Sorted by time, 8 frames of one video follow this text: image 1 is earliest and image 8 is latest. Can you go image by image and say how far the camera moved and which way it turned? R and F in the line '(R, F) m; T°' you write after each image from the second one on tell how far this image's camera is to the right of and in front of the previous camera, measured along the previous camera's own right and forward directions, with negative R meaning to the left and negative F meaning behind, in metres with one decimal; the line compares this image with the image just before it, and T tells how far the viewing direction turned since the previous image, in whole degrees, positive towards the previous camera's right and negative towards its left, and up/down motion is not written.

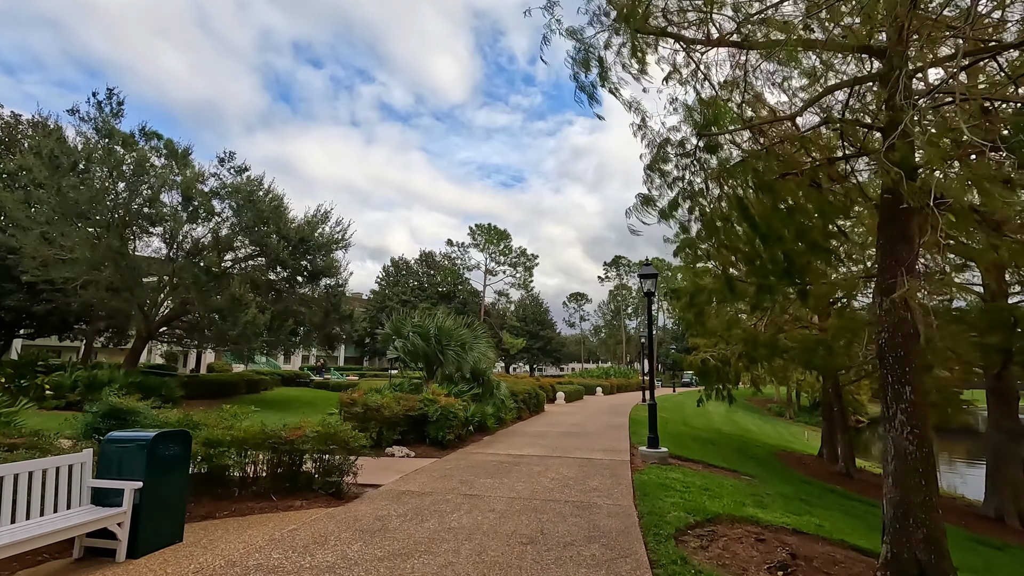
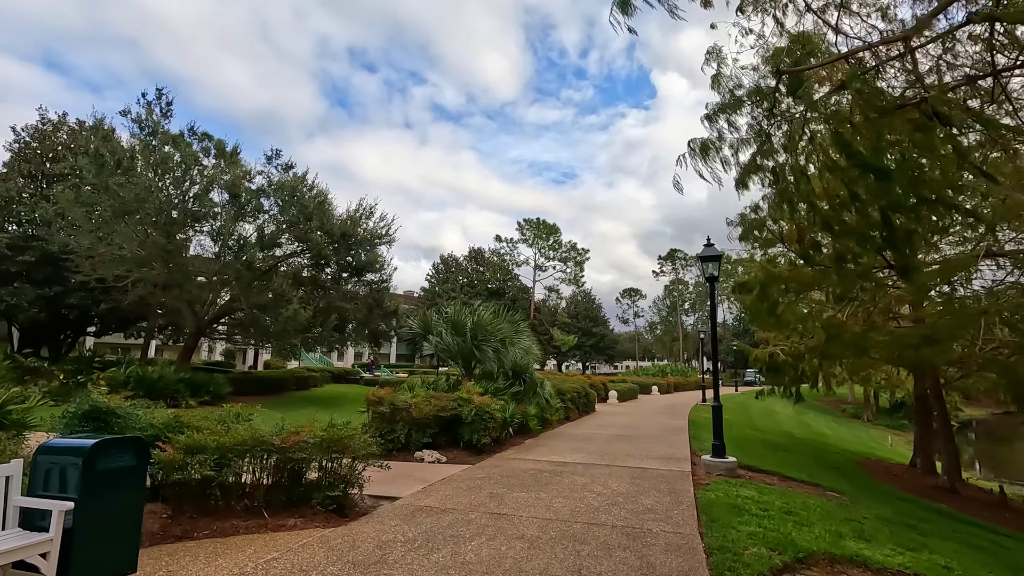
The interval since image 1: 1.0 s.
(+0.2, +1.1) m; -6°
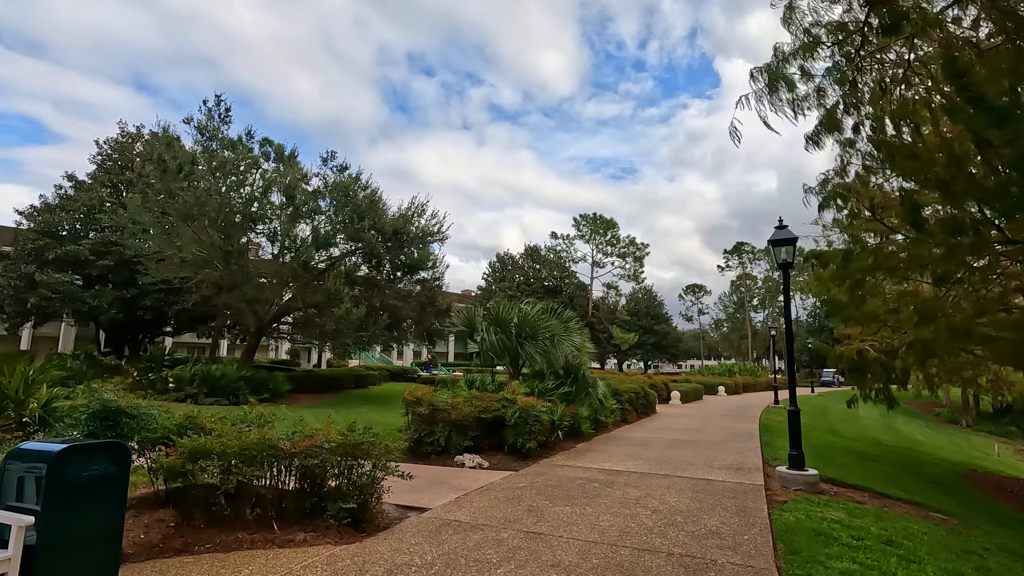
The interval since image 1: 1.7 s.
(+0.2, +0.7) m; -6°
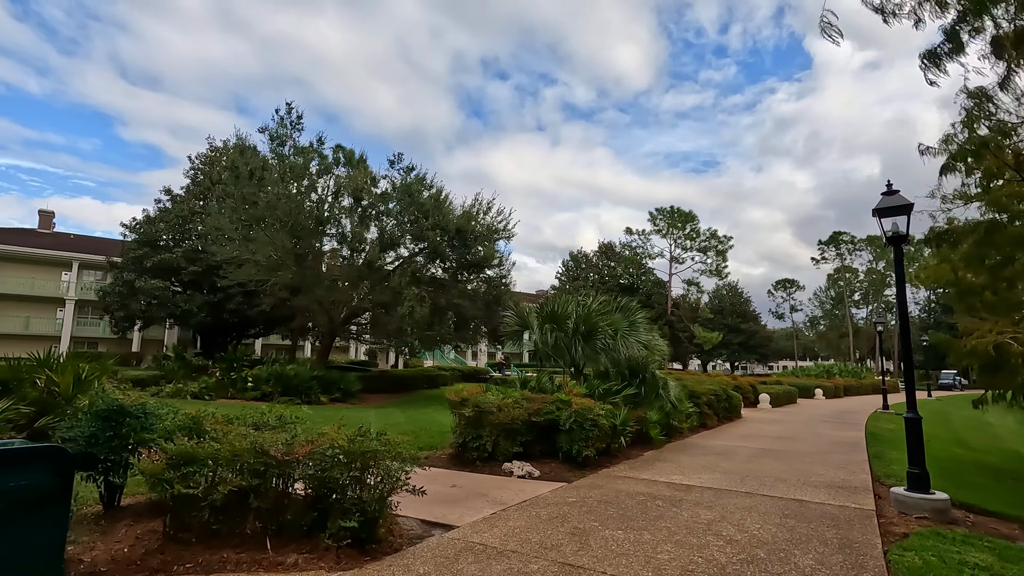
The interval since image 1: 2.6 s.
(+0.4, +0.9) m; -8°
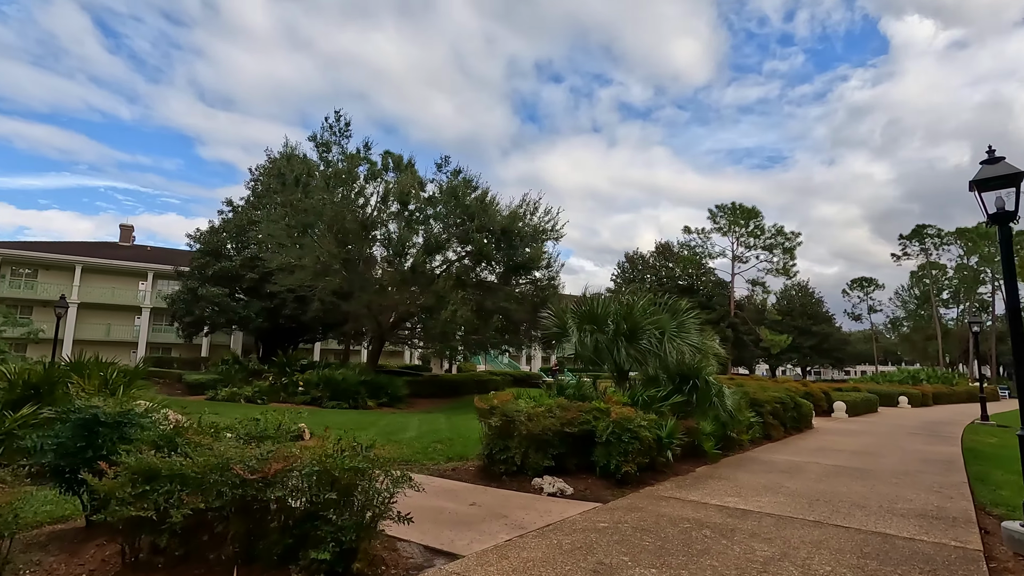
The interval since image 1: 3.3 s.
(+0.4, +0.7) m; -6°
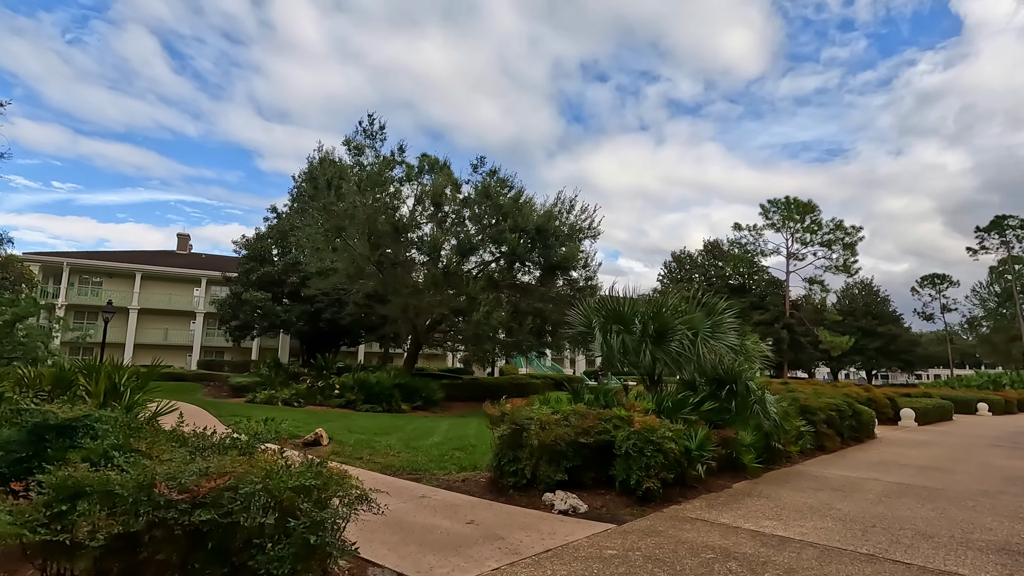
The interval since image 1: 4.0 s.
(+0.5, +0.6) m; -5°
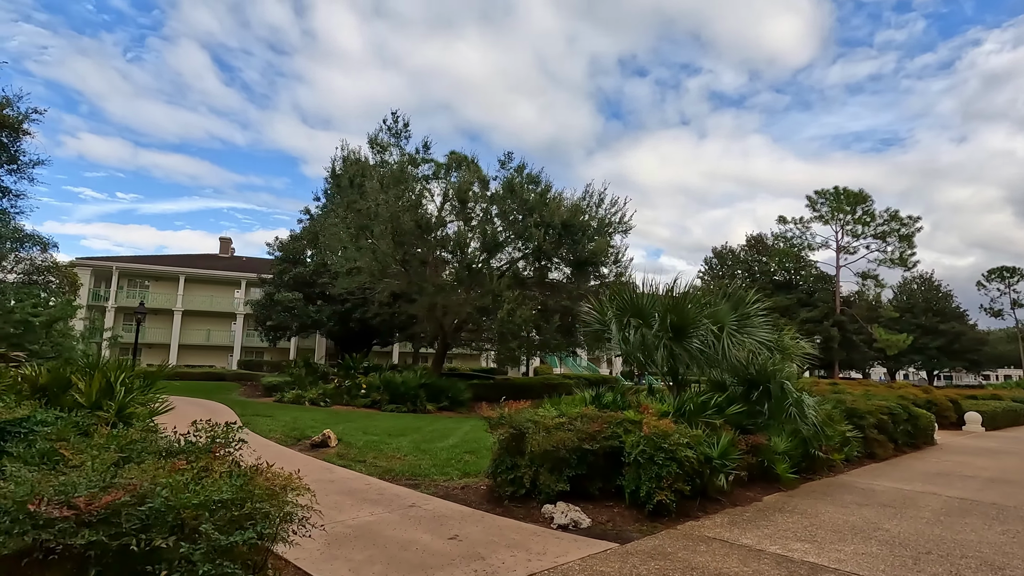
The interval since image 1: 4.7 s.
(+0.5, +0.6) m; -4°
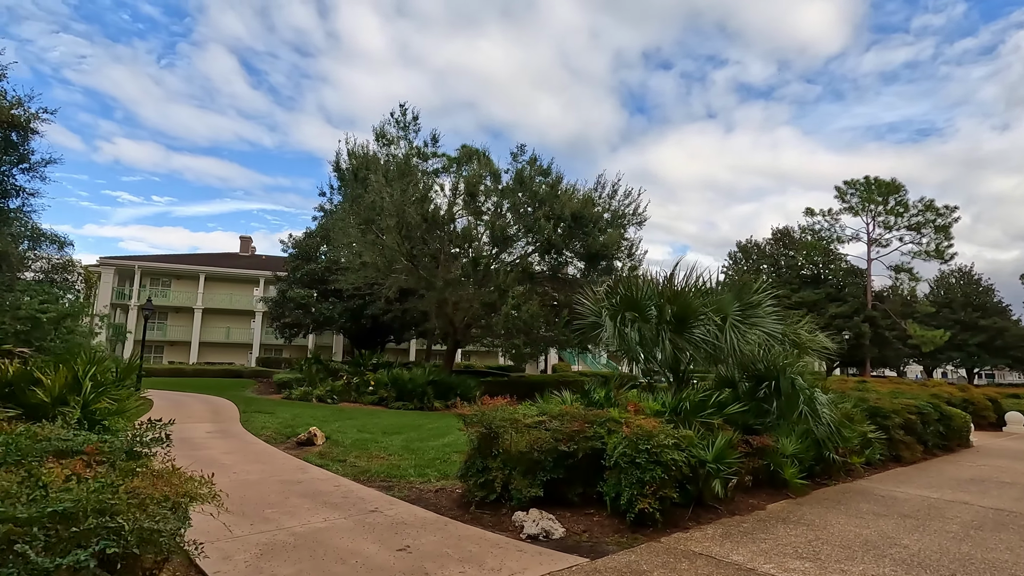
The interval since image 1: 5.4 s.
(+0.6, +0.5) m; -3°
